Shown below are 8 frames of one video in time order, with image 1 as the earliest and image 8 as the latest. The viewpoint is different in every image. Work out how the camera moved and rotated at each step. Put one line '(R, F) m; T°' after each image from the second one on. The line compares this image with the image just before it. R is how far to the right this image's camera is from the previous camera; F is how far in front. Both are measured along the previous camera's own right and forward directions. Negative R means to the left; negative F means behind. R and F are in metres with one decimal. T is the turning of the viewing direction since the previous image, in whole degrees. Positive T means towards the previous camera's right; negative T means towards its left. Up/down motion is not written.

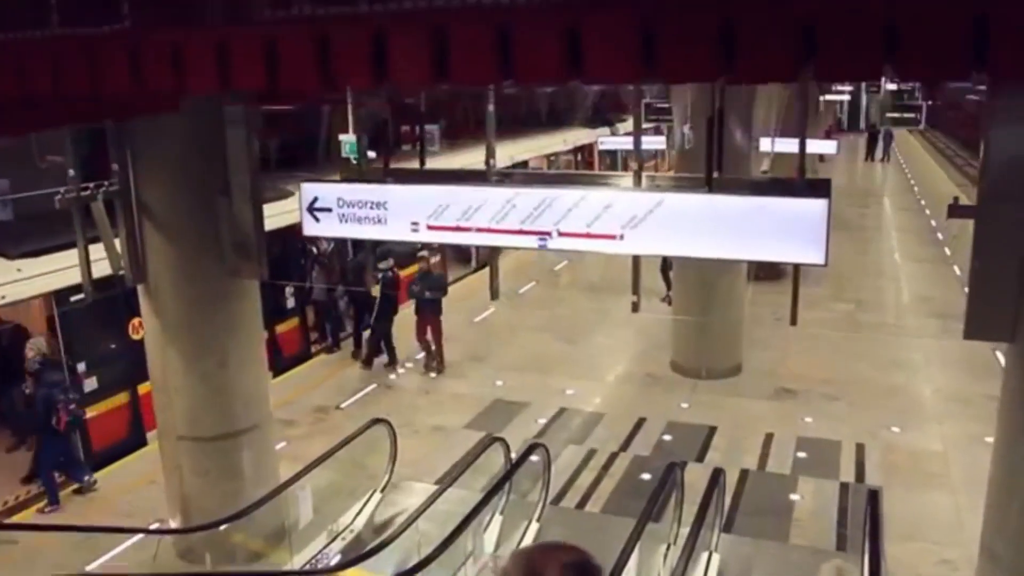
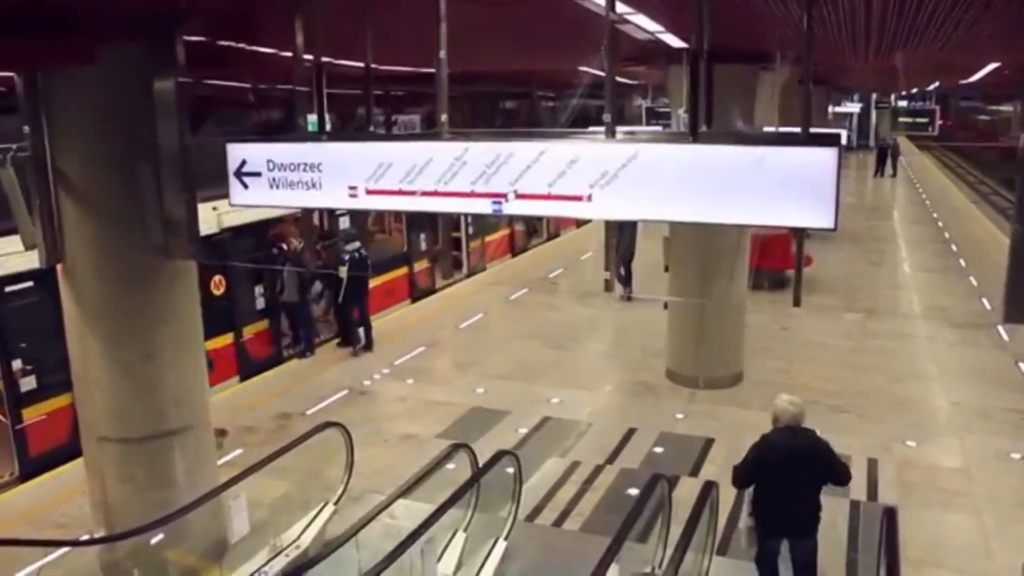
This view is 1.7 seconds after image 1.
(+0.3, +0.8) m; -1°
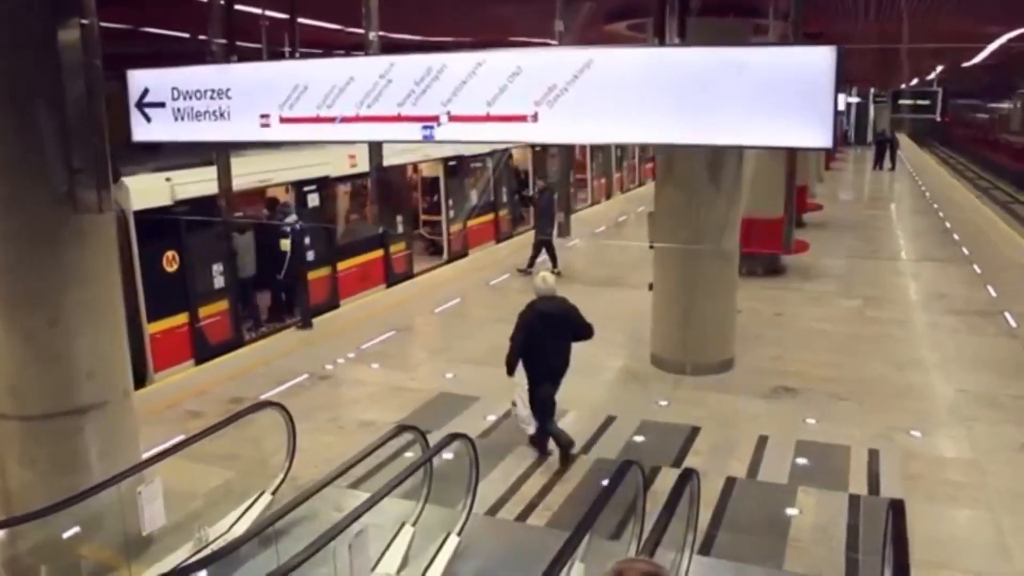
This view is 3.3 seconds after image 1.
(+0.2, +0.7) m; 0°
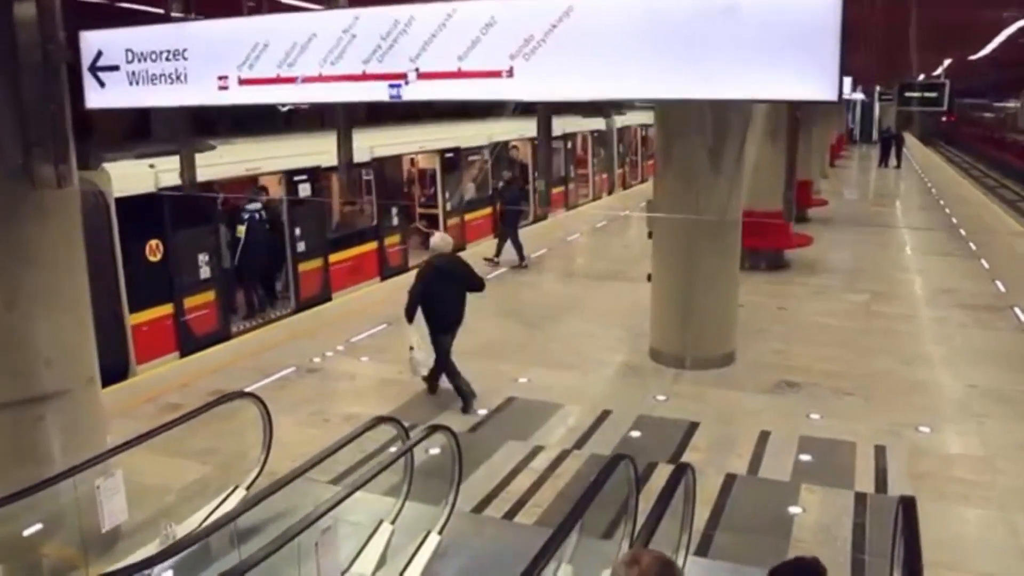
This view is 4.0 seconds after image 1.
(+0.1, +0.3) m; 0°
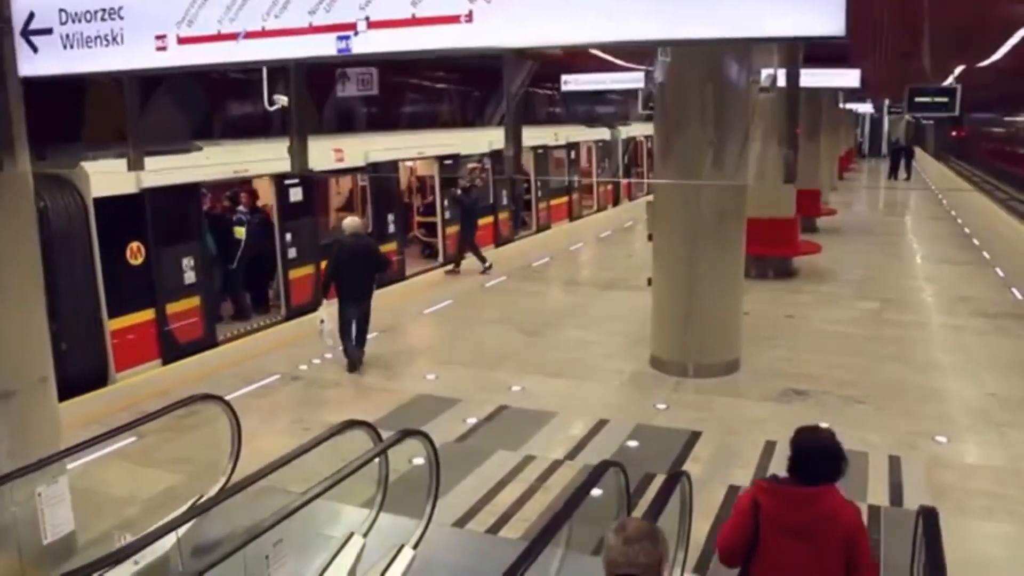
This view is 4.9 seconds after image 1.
(+0.1, +0.4) m; -1°
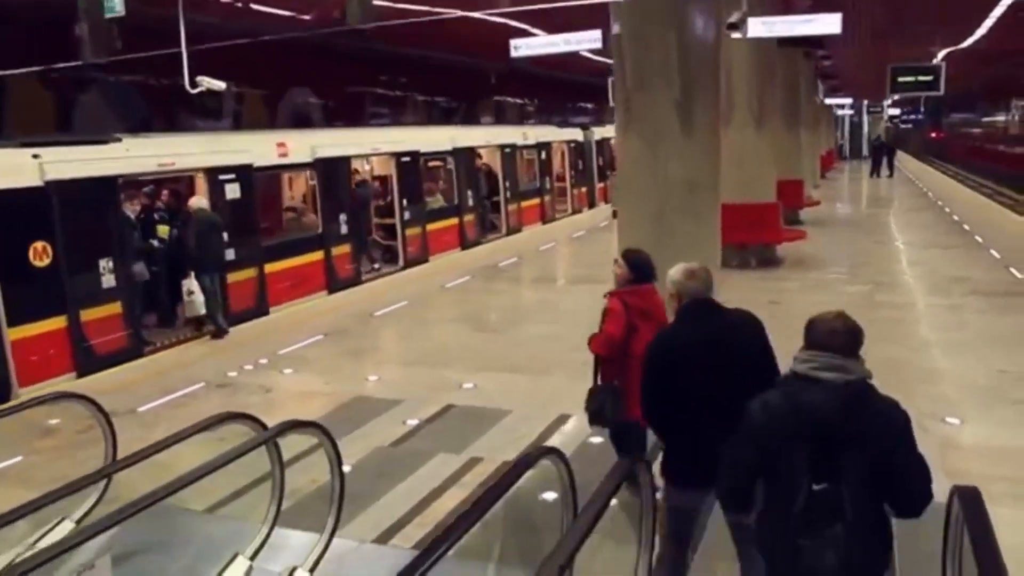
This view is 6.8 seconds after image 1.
(+0.3, +0.9) m; +1°
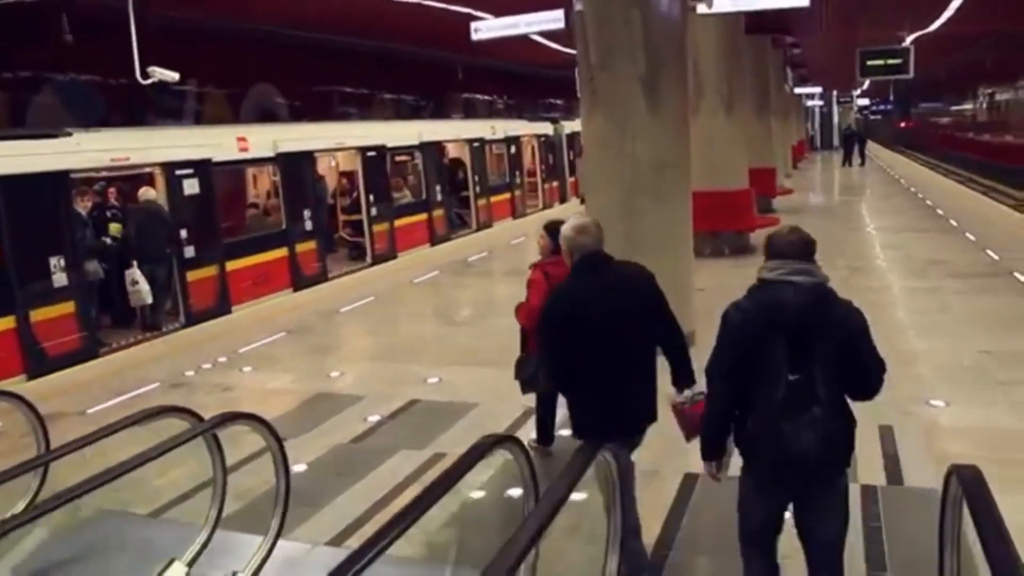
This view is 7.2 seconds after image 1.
(+0.1, +0.3) m; +1°
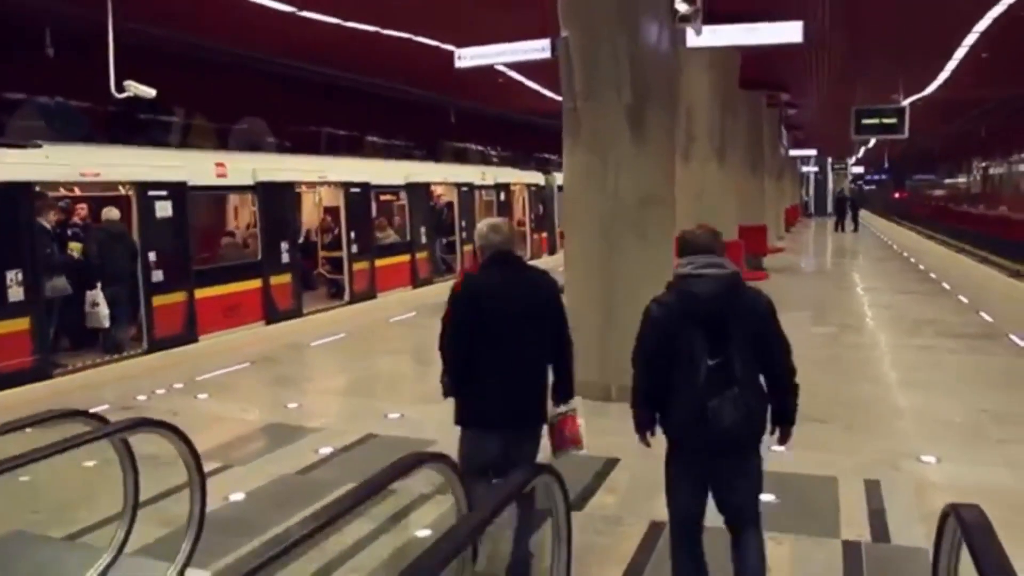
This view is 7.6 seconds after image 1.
(+0.1, +0.3) m; +1°
